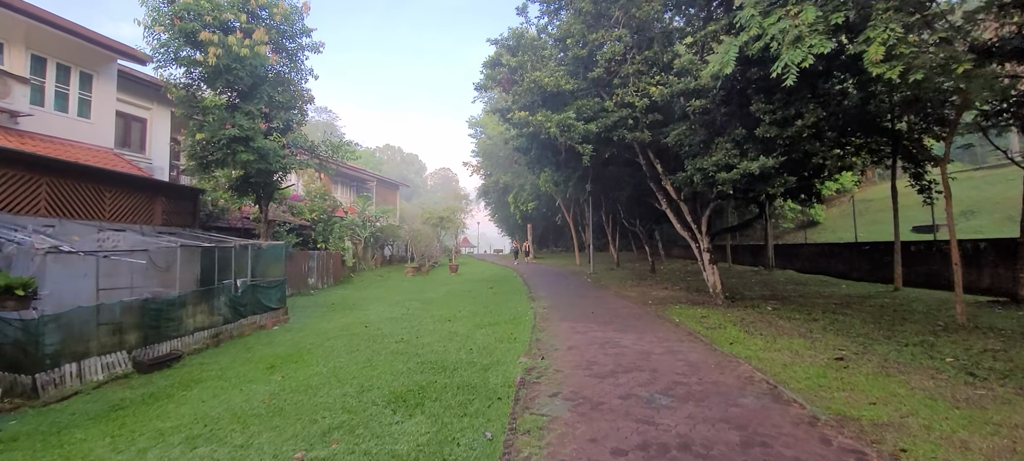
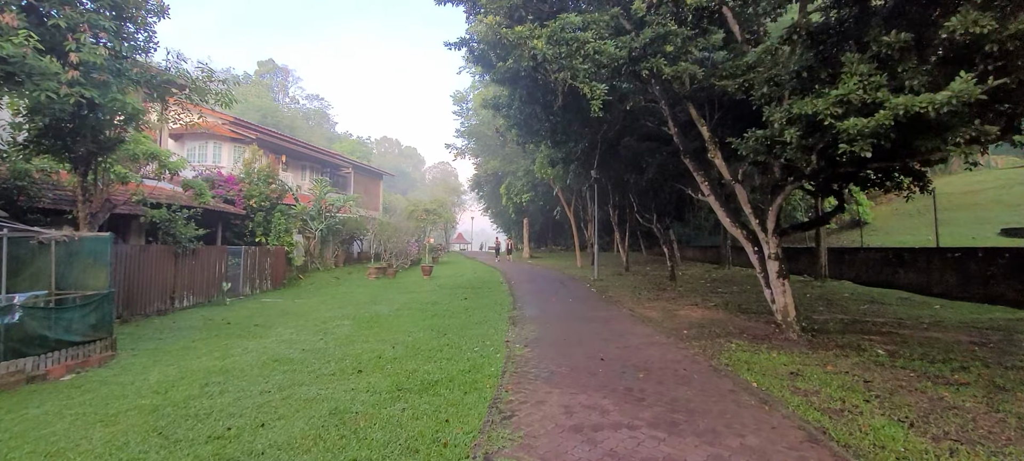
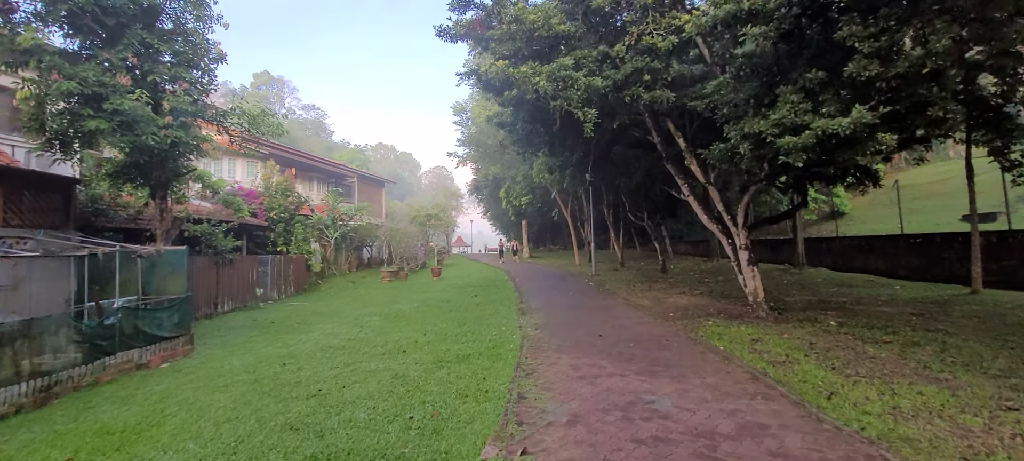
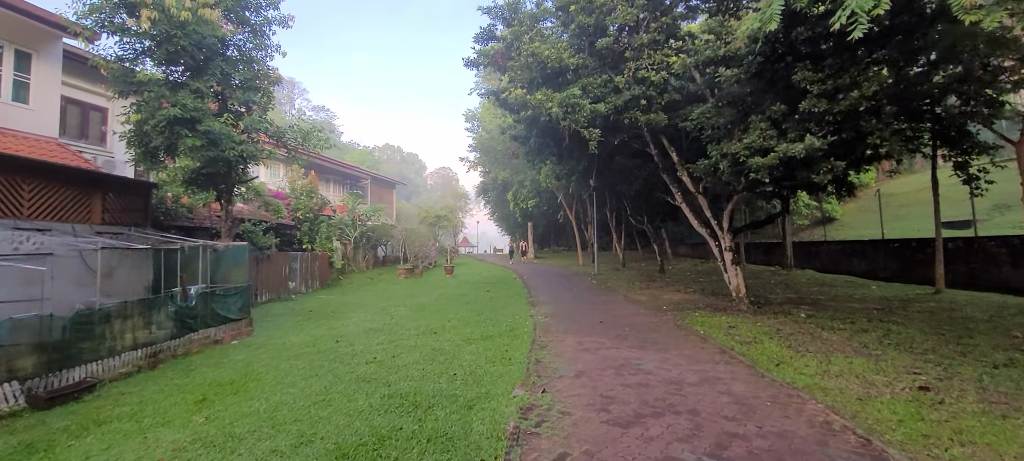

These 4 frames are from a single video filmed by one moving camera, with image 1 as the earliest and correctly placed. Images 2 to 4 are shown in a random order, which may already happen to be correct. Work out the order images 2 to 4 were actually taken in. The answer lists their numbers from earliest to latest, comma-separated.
4, 3, 2
